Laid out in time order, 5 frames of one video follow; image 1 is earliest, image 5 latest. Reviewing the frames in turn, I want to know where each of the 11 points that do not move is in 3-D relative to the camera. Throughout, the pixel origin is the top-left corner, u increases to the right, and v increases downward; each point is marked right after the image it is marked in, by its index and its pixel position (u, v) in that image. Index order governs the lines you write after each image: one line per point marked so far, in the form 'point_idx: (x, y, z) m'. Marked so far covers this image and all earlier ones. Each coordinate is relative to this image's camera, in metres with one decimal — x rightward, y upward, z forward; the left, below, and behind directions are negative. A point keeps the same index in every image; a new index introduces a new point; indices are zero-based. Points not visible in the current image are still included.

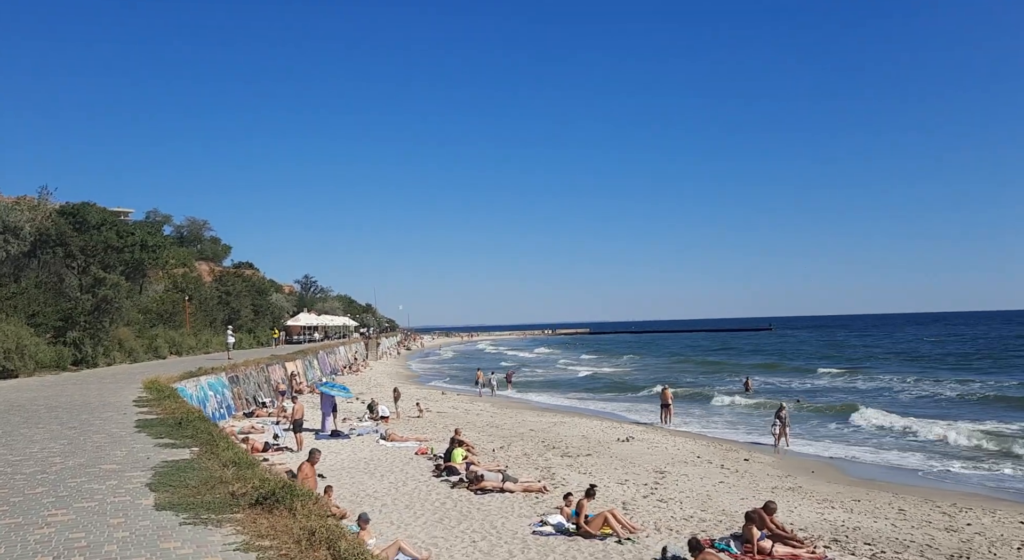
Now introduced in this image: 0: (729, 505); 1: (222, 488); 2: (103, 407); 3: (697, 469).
0: (+4.2, -4.3, +14.0) m
1: (-2.9, -2.1, +7.4) m
2: (-8.5, -2.6, +15.2) m
3: (+4.5, -4.6, +17.8) m
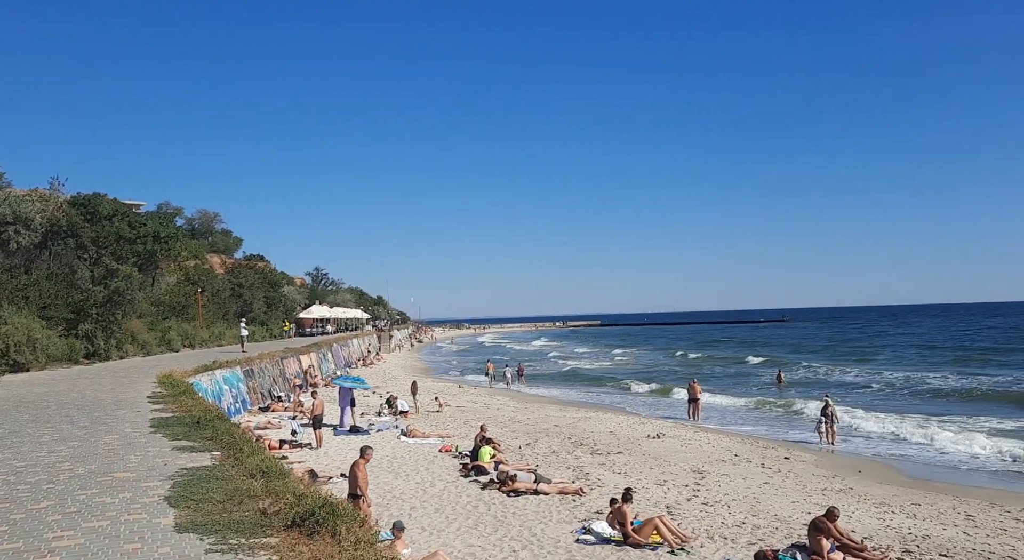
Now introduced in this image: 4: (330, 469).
0: (+4.8, -4.1, +13.1) m
1: (-2.3, -2.0, +6.6) m
2: (-7.8, -2.4, +14.5) m
3: (+5.2, -4.3, +16.9) m
4: (-4.2, -4.4, +17.0) m
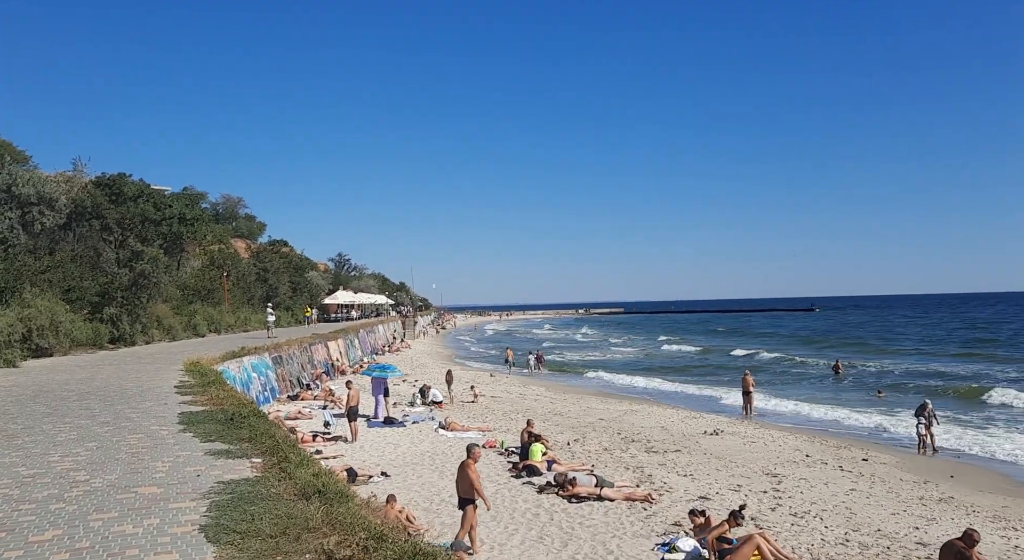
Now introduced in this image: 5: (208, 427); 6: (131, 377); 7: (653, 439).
0: (+5.8, -3.8, +11.6) m
1: (-1.5, -1.8, +5.3) m
2: (-6.7, -2.1, +13.3) m
3: (+6.3, -4.0, +15.4) m
4: (-3.1, -4.0, +15.8) m
5: (-4.0, -1.9, +9.6) m
6: (-8.9, -2.3, +17.0) m
7: (+3.8, -4.3, +19.6) m
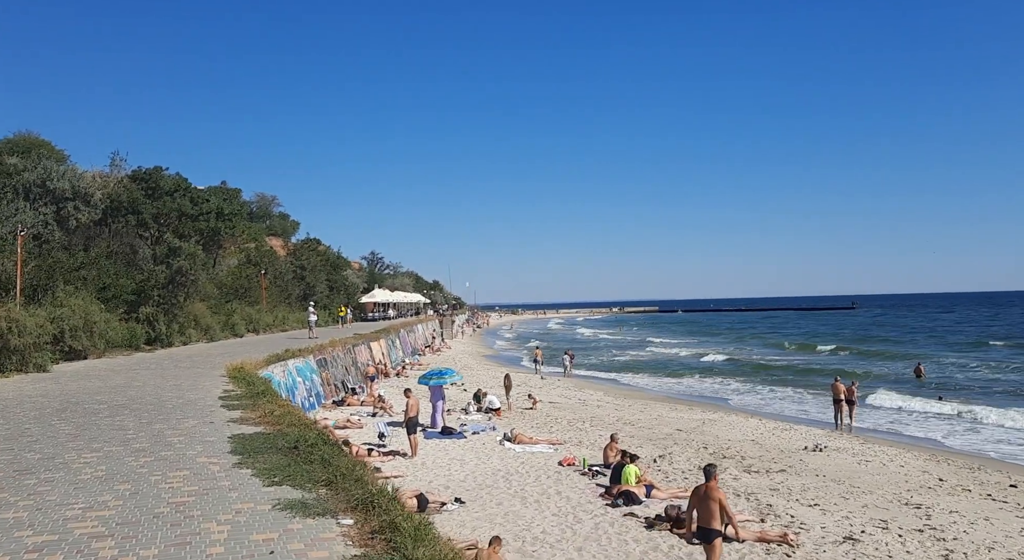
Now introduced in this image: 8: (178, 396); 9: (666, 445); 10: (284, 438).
0: (+7.4, -3.8, +9.3) m
1: (-0.2, -1.8, +3.2) m
2: (-5.2, -2.0, +11.5) m
3: (+8.0, -3.9, +13.0) m
4: (-1.4, -3.9, +13.8) m
5: (-2.6, -1.9, +7.7) m
6: (-7.1, -2.2, +15.3) m
7: (+5.6, -4.2, +17.4) m
8: (-6.1, -2.1, +13.5) m
9: (+4.0, -4.3, +18.9) m
10: (-2.8, -1.9, +8.8) m
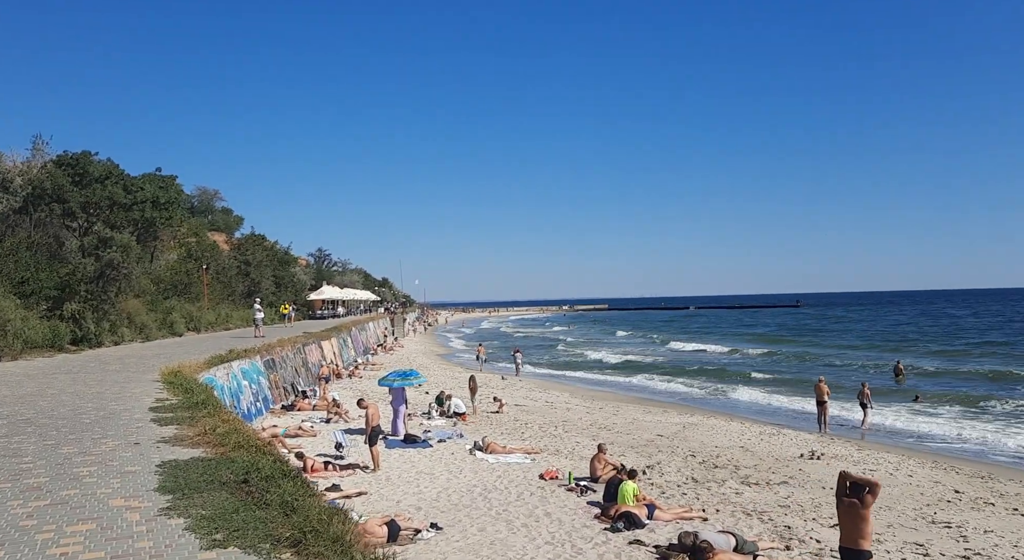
0: (+7.4, -3.7, +8.1) m
1: (+0.3, -1.7, +1.5) m
2: (-5.3, -1.9, +9.4) m
3: (+7.7, -3.8, +11.8) m
4: (-1.7, -3.8, +12.0) m
5: (-2.4, -1.7, +5.8) m
6: (-7.5, -2.0, +13.0) m
7: (+5.0, -4.1, +16.0) m
8: (-6.4, -1.9, +11.3) m
9: (+3.3, -4.1, +17.5) m
10: (-2.7, -1.7, +6.9) m
